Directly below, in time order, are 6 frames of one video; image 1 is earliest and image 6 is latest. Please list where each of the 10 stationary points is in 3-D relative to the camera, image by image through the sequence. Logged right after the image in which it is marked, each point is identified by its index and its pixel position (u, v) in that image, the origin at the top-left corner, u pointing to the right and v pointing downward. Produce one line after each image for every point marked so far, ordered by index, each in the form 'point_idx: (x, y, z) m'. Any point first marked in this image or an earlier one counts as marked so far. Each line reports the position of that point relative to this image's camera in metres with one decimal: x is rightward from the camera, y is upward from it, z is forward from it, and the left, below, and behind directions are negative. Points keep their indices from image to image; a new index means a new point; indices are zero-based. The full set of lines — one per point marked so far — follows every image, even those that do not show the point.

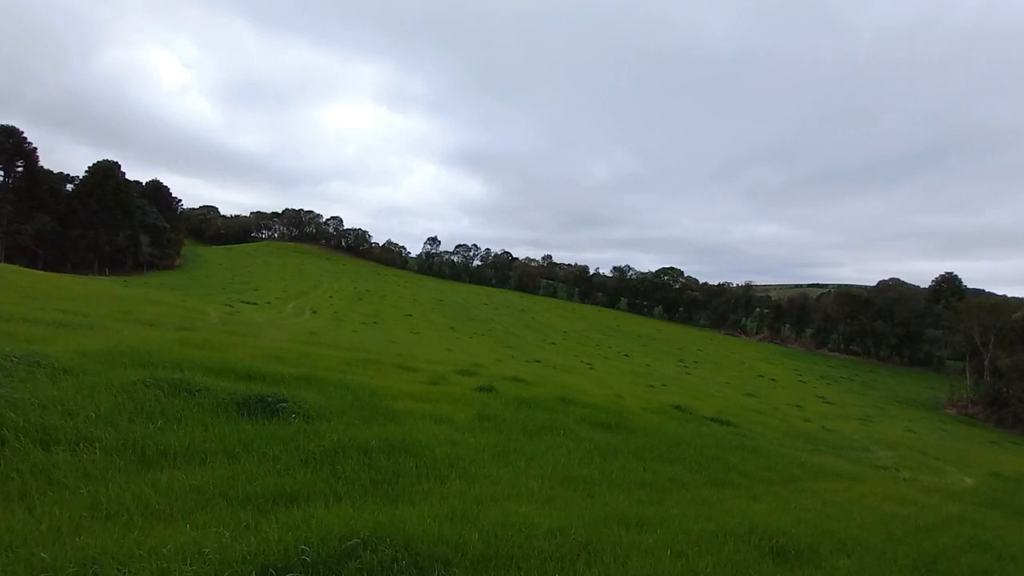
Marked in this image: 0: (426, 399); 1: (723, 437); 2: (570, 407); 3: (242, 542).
0: (-2.5, -3.2, +14.0) m
1: (+7.8, -5.6, +18.3) m
2: (+2.0, -4.2, +17.1) m
3: (-2.9, -2.7, +5.2) m
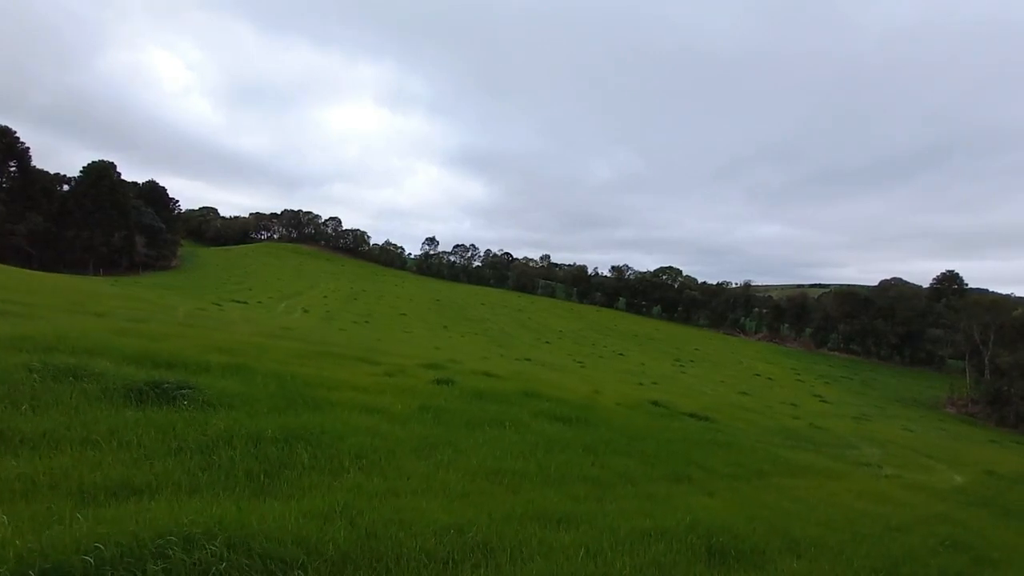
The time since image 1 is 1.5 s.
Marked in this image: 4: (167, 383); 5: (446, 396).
0: (-3.9, -2.7, +13.1) m
1: (+6.5, -5.1, +17.4) m
2: (+0.6, -3.7, +16.3) m
3: (-4.3, -2.2, +4.4) m
4: (-6.3, -1.7, +9.0) m
5: (-1.9, -3.1, +14.4) m
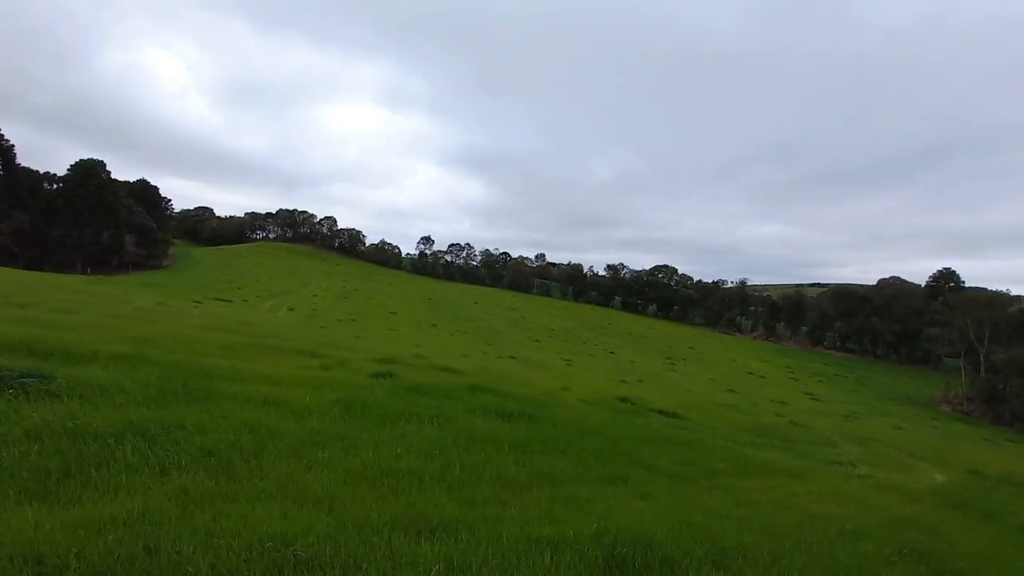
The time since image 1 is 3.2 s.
0: (-5.6, -2.3, +12.0) m
1: (+4.7, -4.7, +16.3) m
2: (-1.1, -3.3, +15.1) m
3: (-6.1, -1.8, +3.3) m
4: (-8.0, -1.3, +7.9) m
5: (-3.6, -2.7, +13.3) m
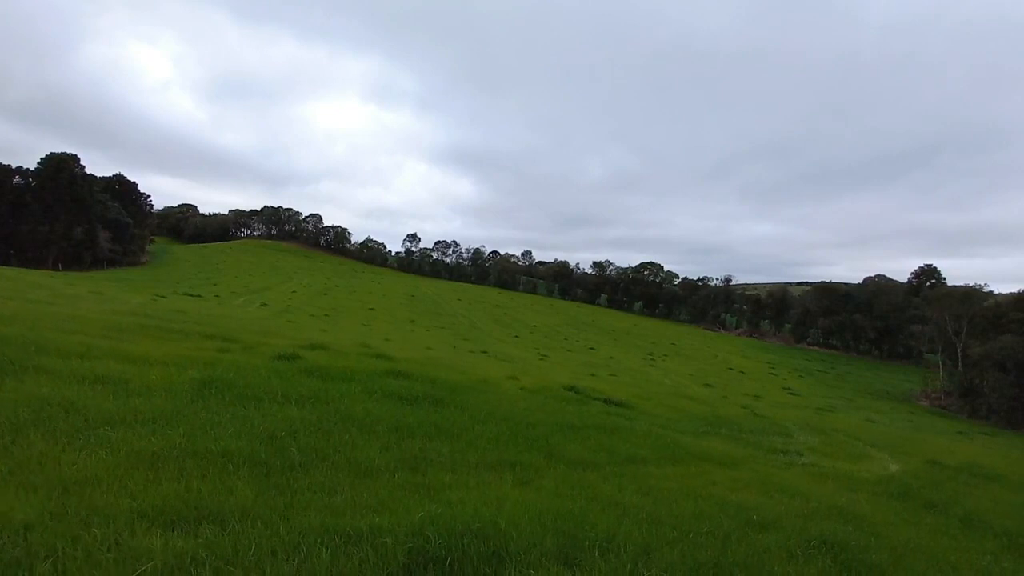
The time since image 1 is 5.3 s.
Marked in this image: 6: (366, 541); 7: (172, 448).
0: (-8.0, -1.6, +10.8) m
1: (+2.3, -4.0, +15.2) m
2: (-3.5, -2.6, +13.9) m
3: (-8.3, -1.1, +2.0) m
4: (-10.4, -0.6, +6.6) m
5: (-6.0, -2.0, +12.1) m
6: (-1.6, -2.7, +5.3) m
7: (-4.6, -2.1, +6.6) m
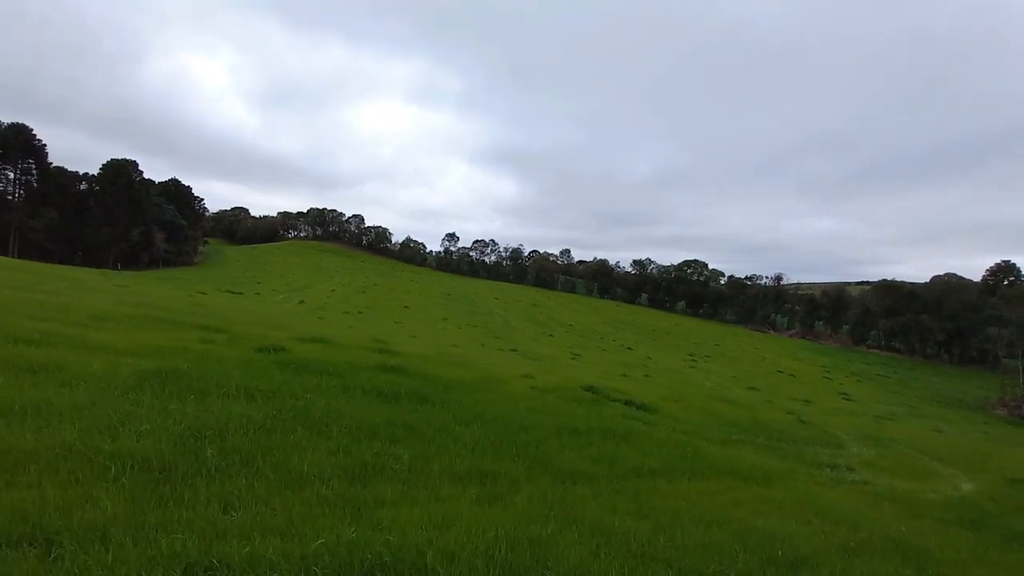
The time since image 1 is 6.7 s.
0: (-8.3, -1.3, +10.0) m
1: (+2.4, -3.6, +13.6) m
2: (-3.6, -2.3, +12.8) m
3: (-9.3, -0.8, +1.3) m
4: (-11.0, -0.3, +6.0) m
5: (-6.2, -1.7, +11.2) m
6: (-2.4, -2.4, +4.1) m
7: (-5.2, -1.8, +5.6) m
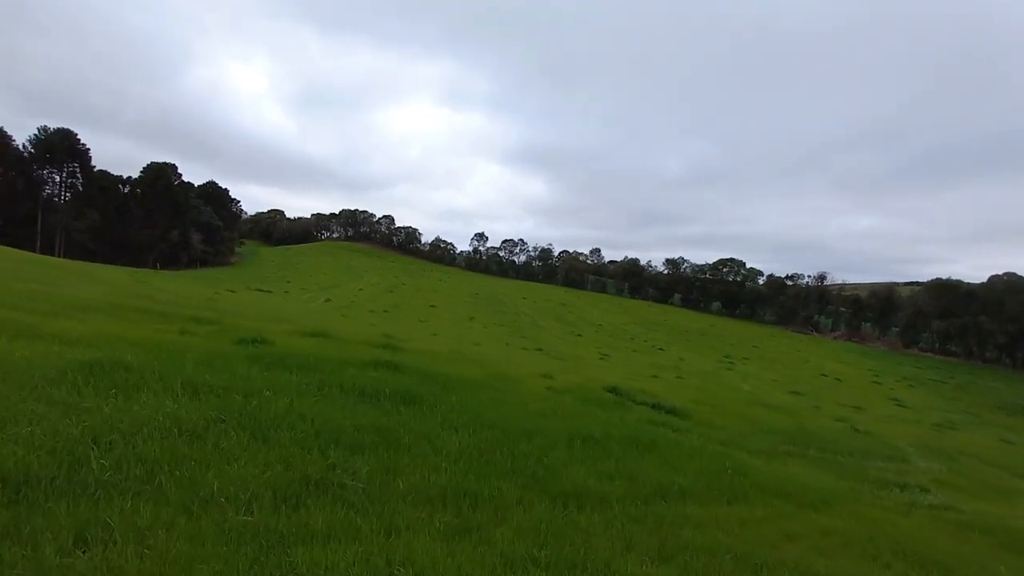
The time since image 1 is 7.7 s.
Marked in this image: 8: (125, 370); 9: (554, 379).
0: (-8.3, -0.9, +8.9) m
1: (+2.5, -3.3, +11.8) m
2: (-3.4, -1.9, +11.4) m
3: (-9.9, -0.4, +0.3) m
4: (-11.2, +0.1, +5.1) m
5: (-6.2, -1.3, +9.9) m
6: (-2.8, -2.0, +2.6) m
7: (-5.5, -1.5, +4.2) m
8: (-6.0, -1.3, +7.6) m
9: (+1.7, -3.7, +19.7) m
